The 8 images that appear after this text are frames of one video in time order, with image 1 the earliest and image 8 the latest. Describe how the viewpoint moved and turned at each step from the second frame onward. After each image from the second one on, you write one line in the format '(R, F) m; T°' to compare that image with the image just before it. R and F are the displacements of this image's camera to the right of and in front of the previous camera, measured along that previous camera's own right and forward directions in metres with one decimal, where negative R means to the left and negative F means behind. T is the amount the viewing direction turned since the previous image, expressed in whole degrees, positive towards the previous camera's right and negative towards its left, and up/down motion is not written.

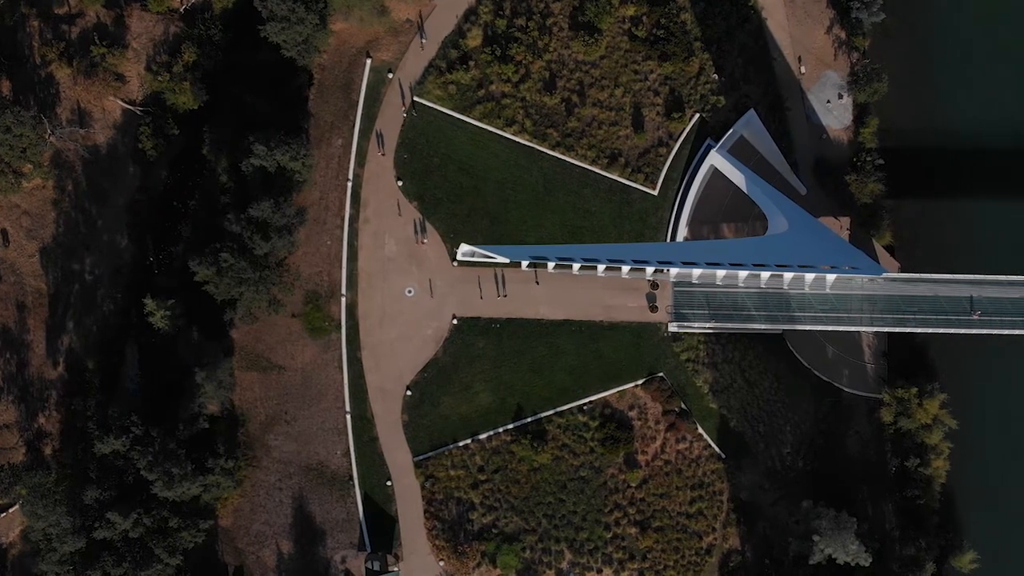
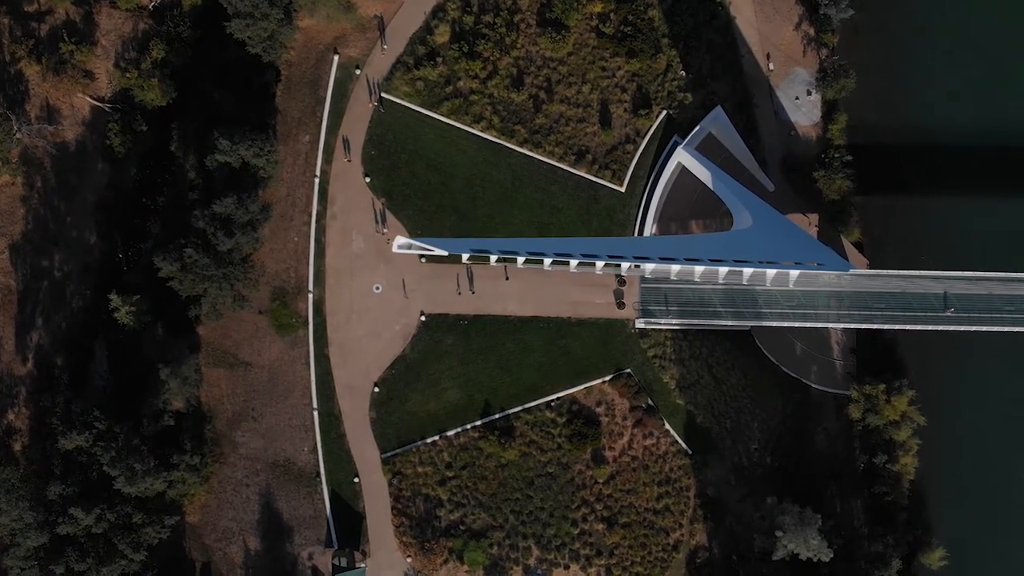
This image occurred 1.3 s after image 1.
(+2.4, 0.0) m; 0°
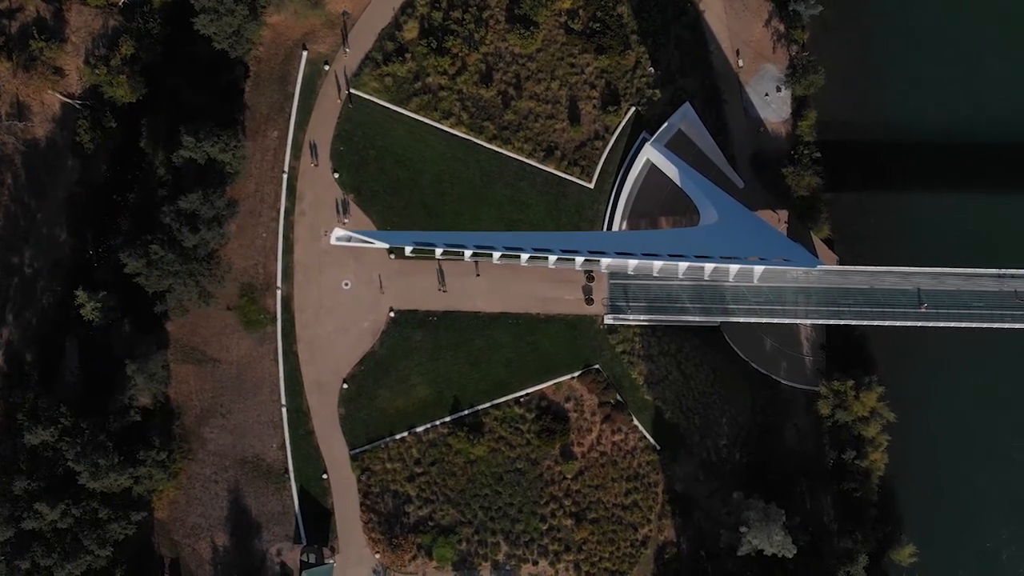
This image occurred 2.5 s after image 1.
(+2.2, 0.0) m; 0°
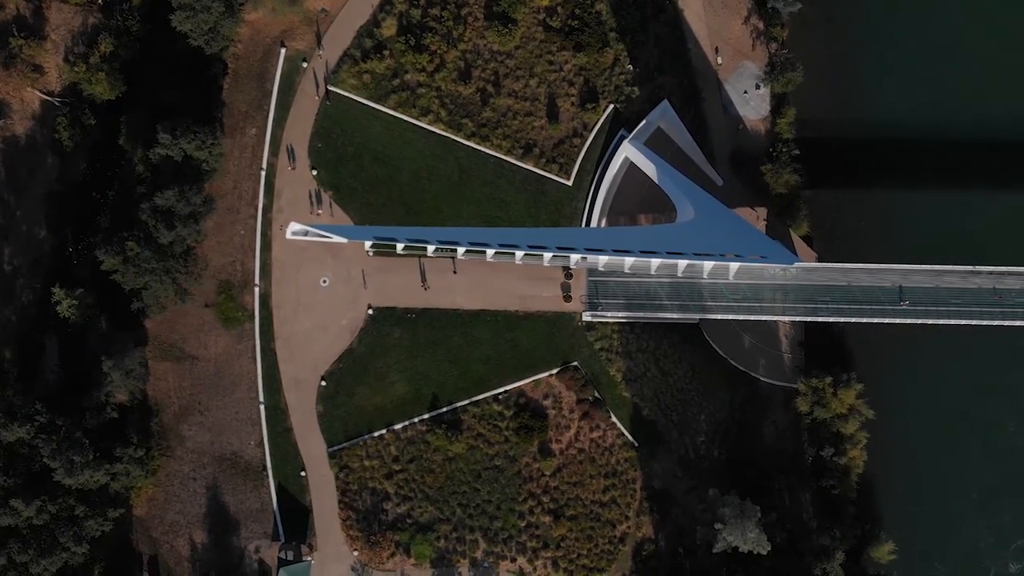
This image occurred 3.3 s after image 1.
(+1.5, 0.0) m; 0°
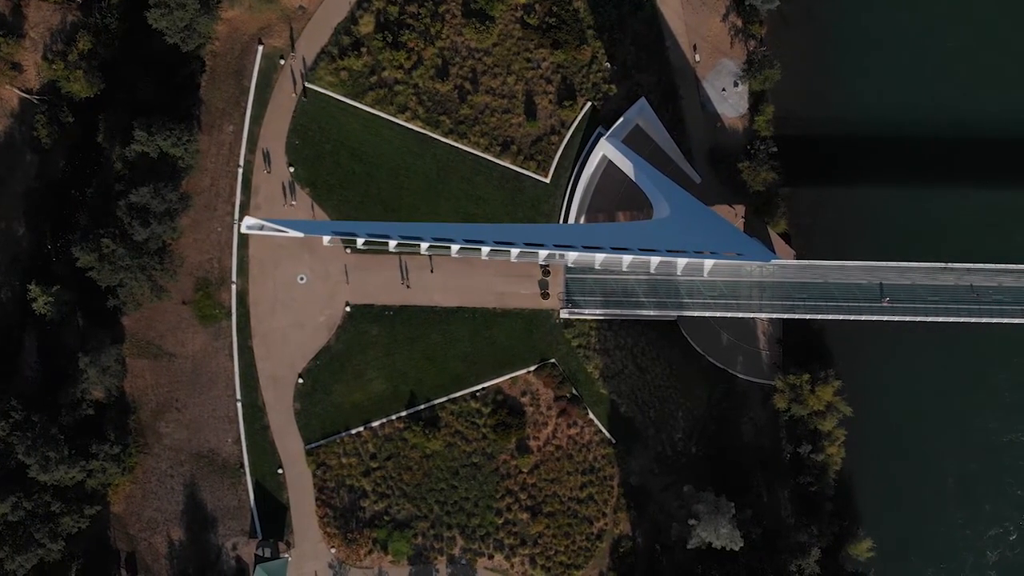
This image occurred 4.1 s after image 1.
(+1.6, 0.0) m; 0°
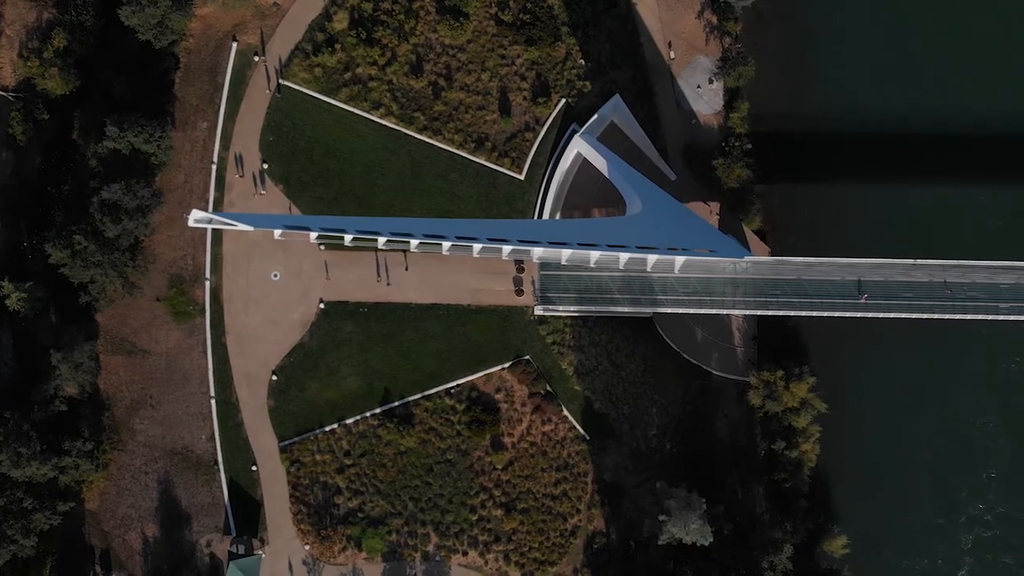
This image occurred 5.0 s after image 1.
(+1.9, 0.0) m; 0°
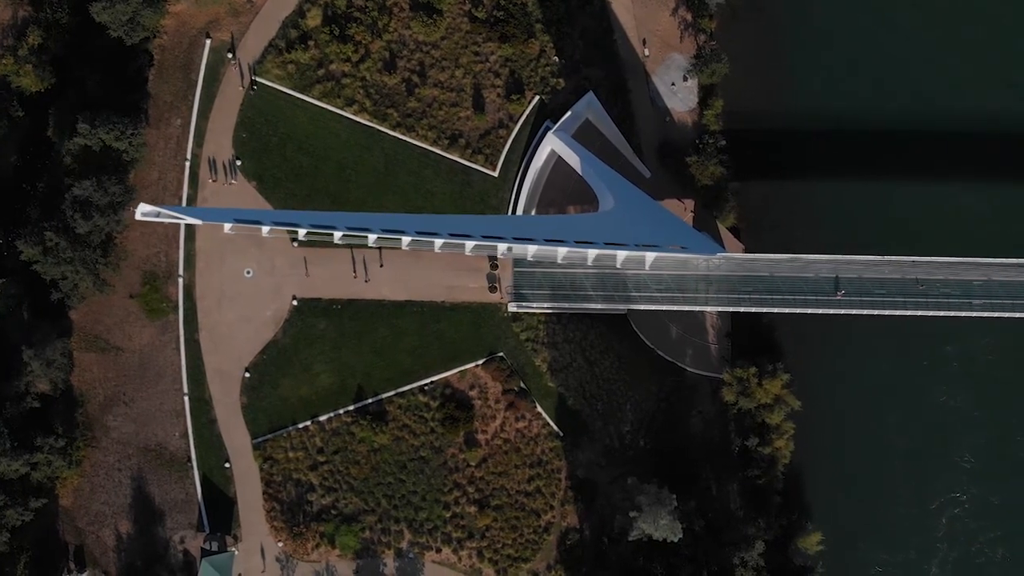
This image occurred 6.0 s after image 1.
(+1.9, 0.0) m; 0°
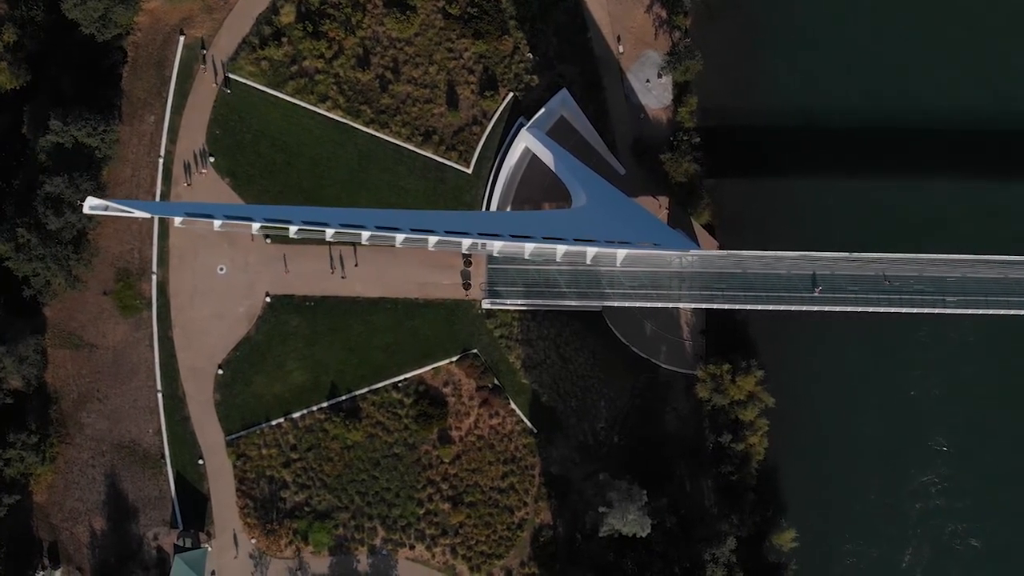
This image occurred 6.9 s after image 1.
(+1.9, 0.0) m; 0°
